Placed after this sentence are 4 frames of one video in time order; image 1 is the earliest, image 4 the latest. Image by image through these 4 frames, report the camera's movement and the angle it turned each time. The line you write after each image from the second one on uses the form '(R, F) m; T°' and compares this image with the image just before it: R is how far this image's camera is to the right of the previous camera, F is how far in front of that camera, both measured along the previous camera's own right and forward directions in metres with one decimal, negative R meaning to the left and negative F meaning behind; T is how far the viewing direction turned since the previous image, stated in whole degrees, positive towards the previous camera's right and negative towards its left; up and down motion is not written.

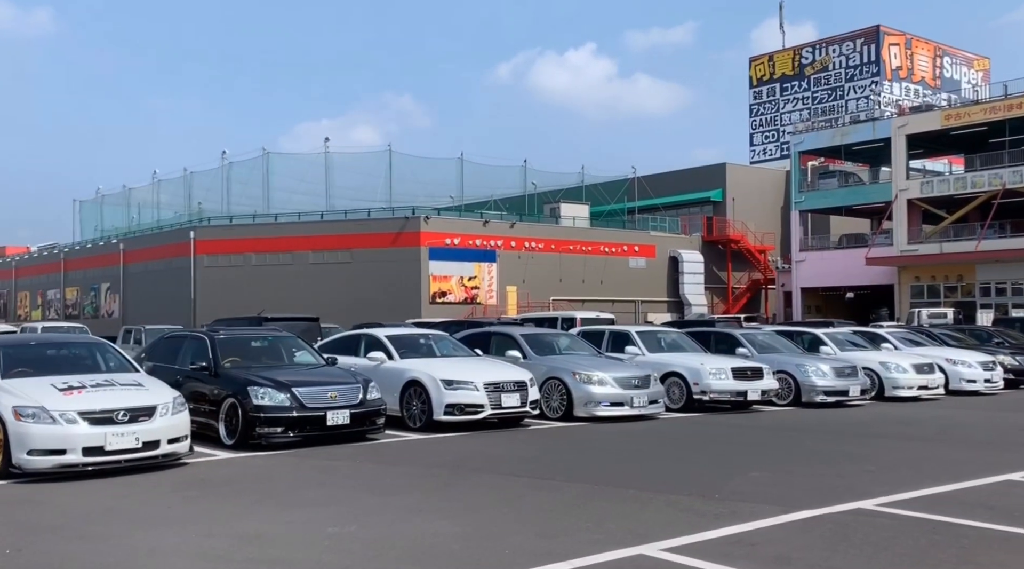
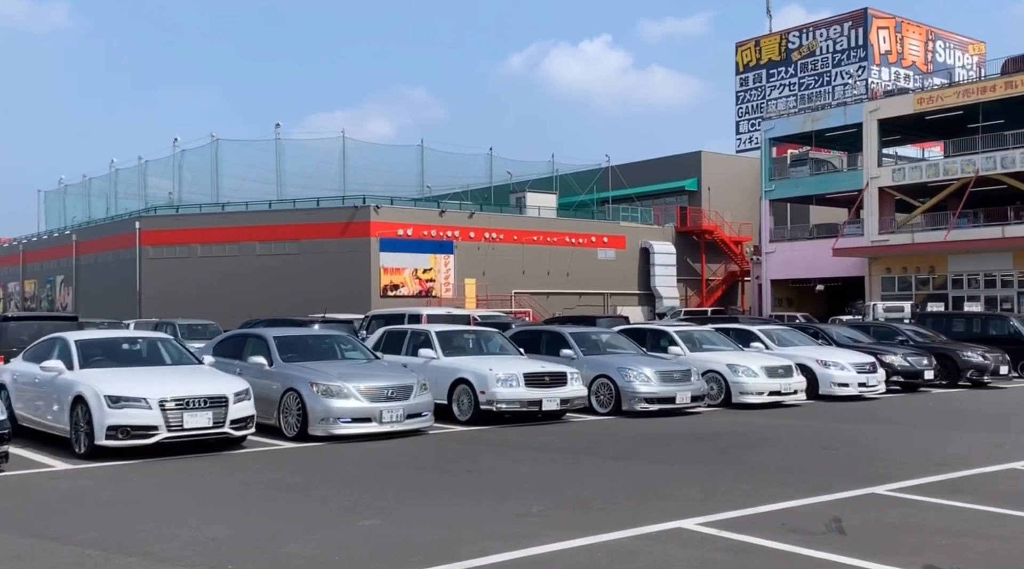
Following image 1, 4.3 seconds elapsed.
(+3.7, +2.2) m; -1°
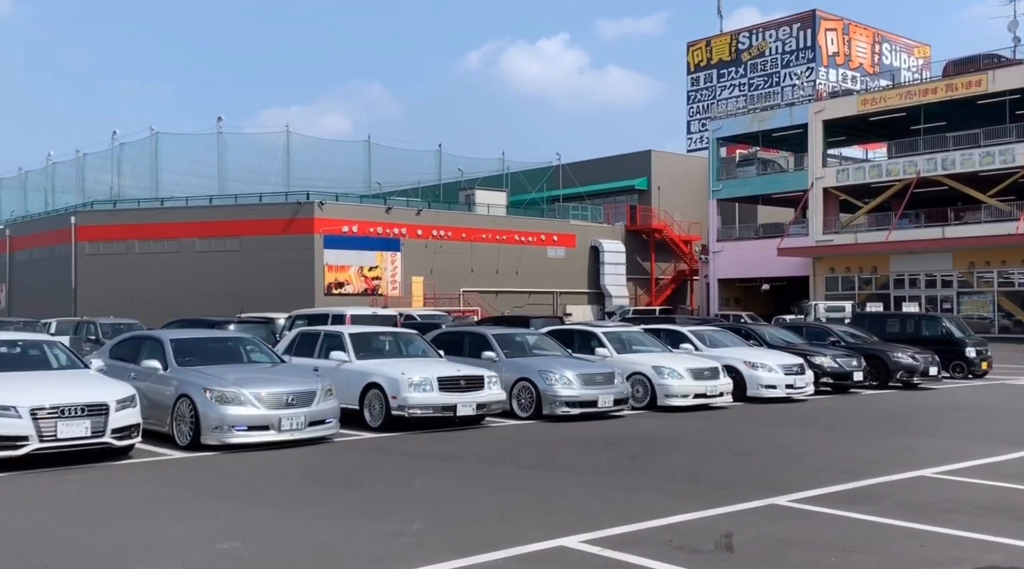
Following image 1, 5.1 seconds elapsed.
(+0.6, +0.4) m; +2°
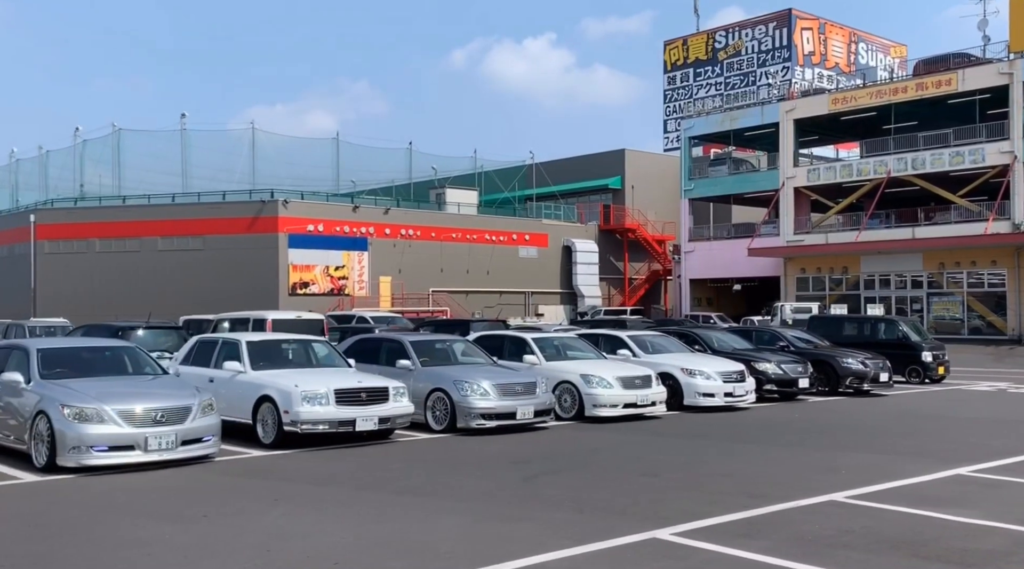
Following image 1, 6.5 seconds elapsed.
(+1.1, +0.9) m; +1°
